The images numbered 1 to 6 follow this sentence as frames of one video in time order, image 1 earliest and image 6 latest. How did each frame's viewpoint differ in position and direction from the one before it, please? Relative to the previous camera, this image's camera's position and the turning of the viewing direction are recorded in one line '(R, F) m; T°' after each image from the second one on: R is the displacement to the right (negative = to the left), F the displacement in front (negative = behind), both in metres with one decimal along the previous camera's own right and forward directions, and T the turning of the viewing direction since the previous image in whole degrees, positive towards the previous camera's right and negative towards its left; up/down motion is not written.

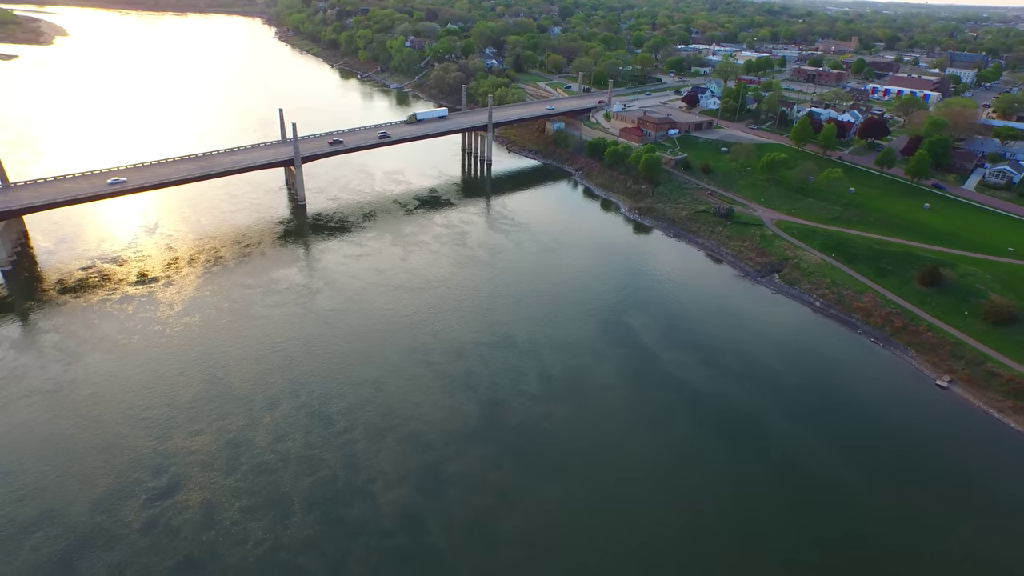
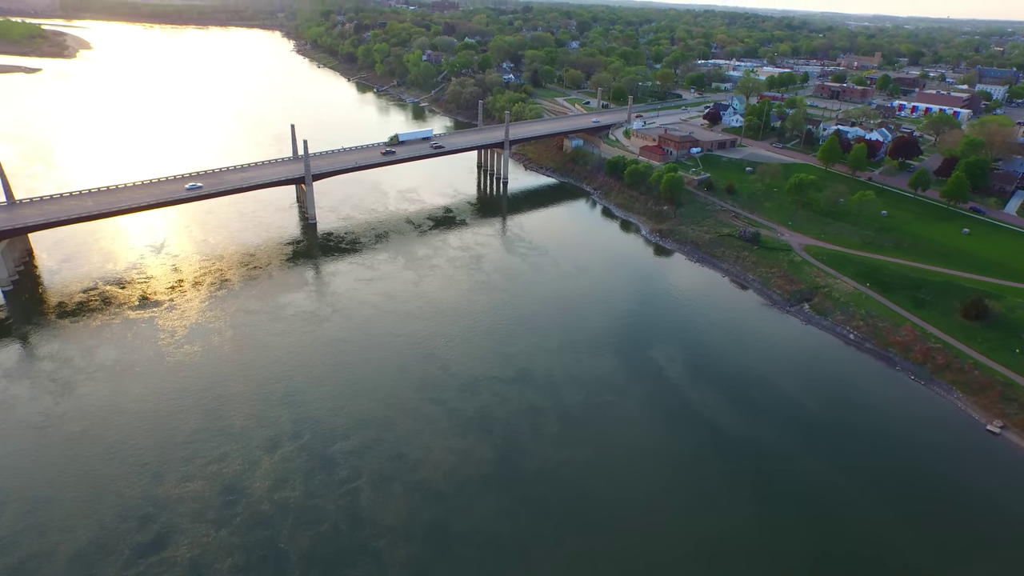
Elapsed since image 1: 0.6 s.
(-0.1, +1.3) m; -1°
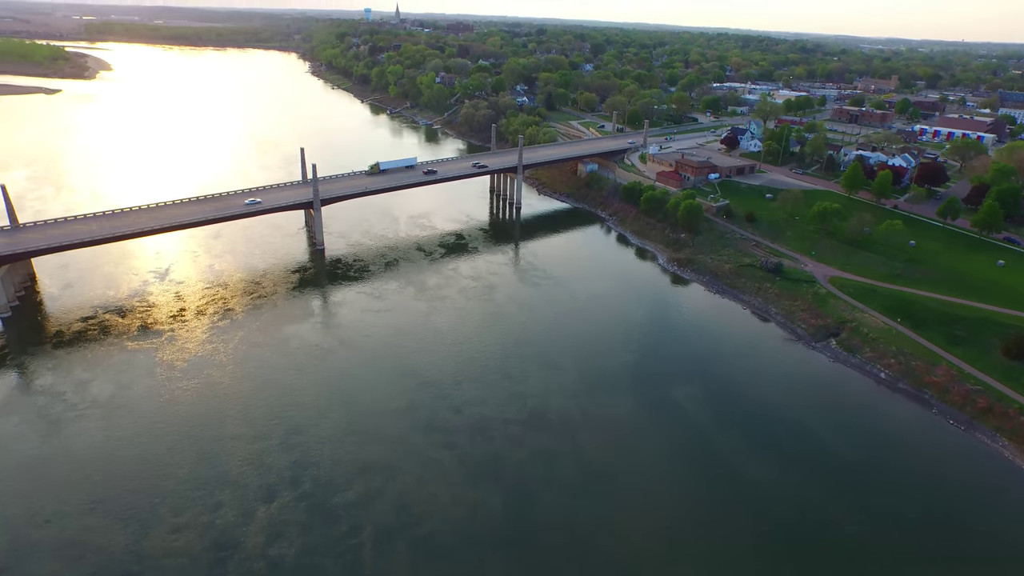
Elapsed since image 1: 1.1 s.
(-0.1, +1.1) m; -1°
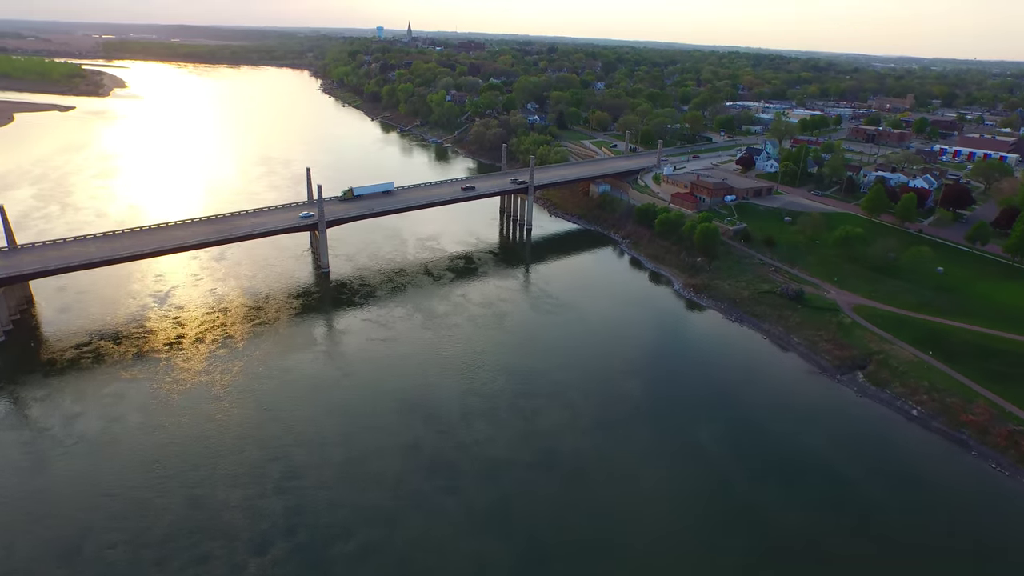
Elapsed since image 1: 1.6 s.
(0.0, +1.2) m; -1°
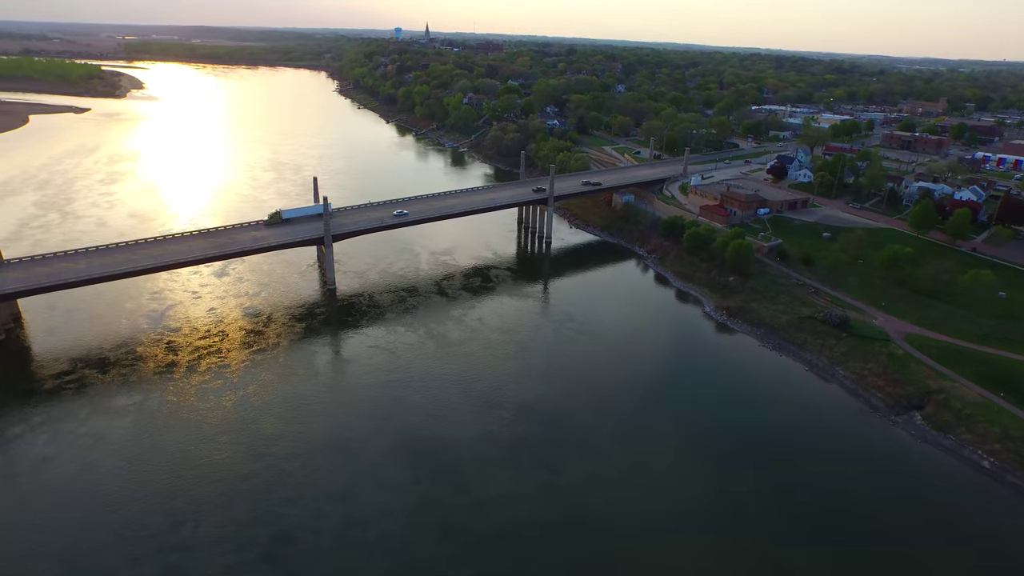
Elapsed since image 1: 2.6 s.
(-0.2, +2.4) m; -1°
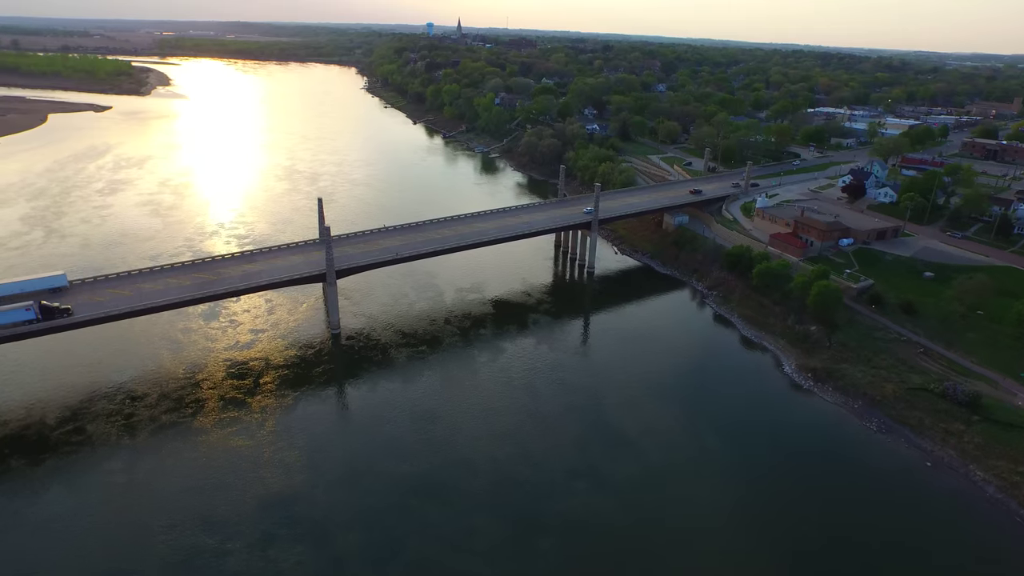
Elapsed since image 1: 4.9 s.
(-0.5, +5.6) m; -2°
